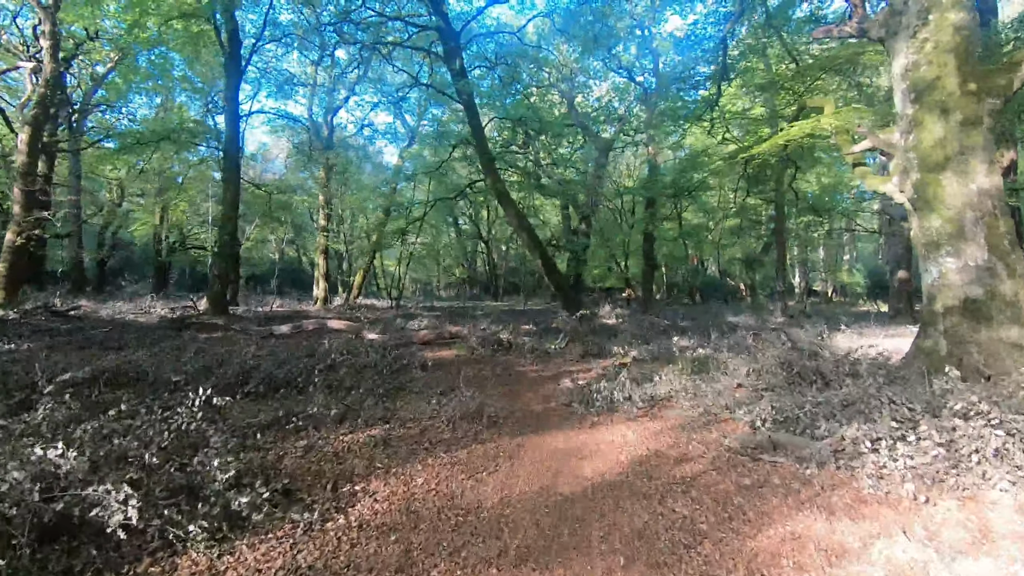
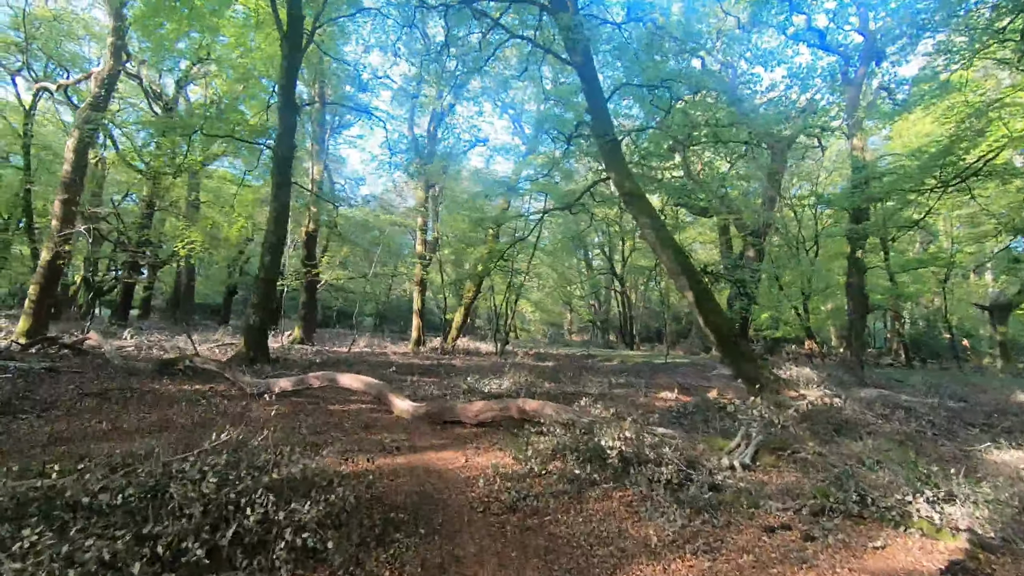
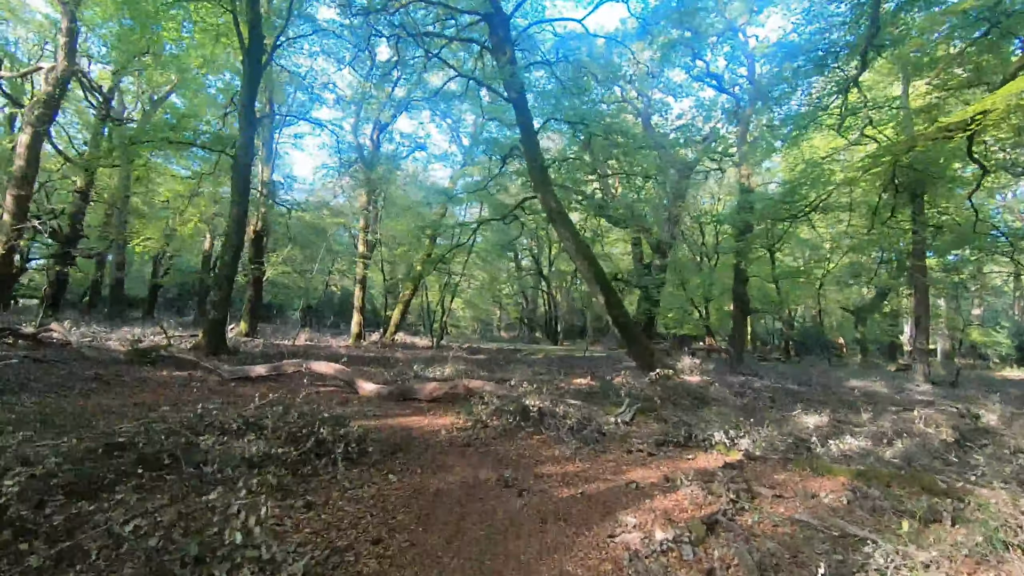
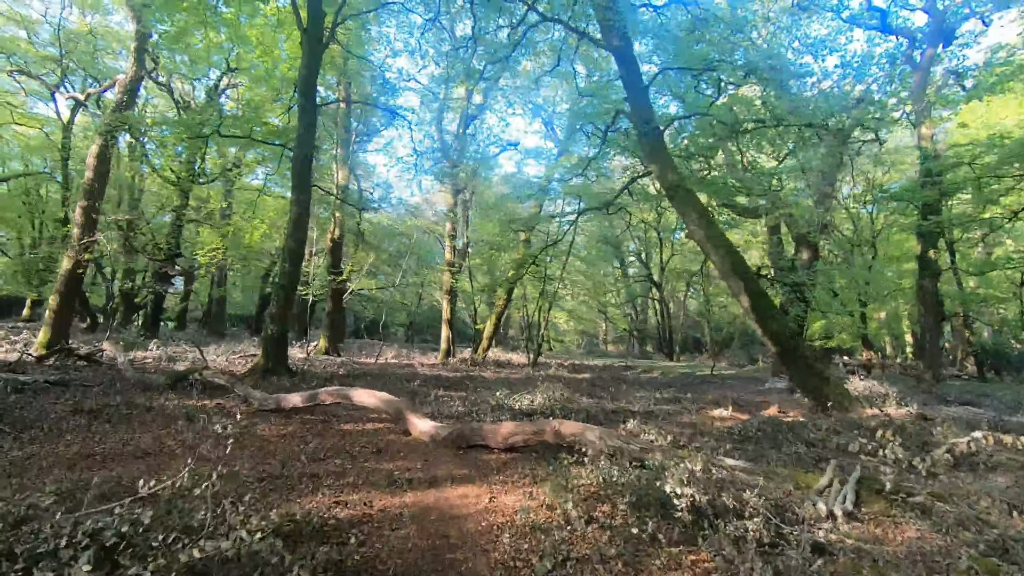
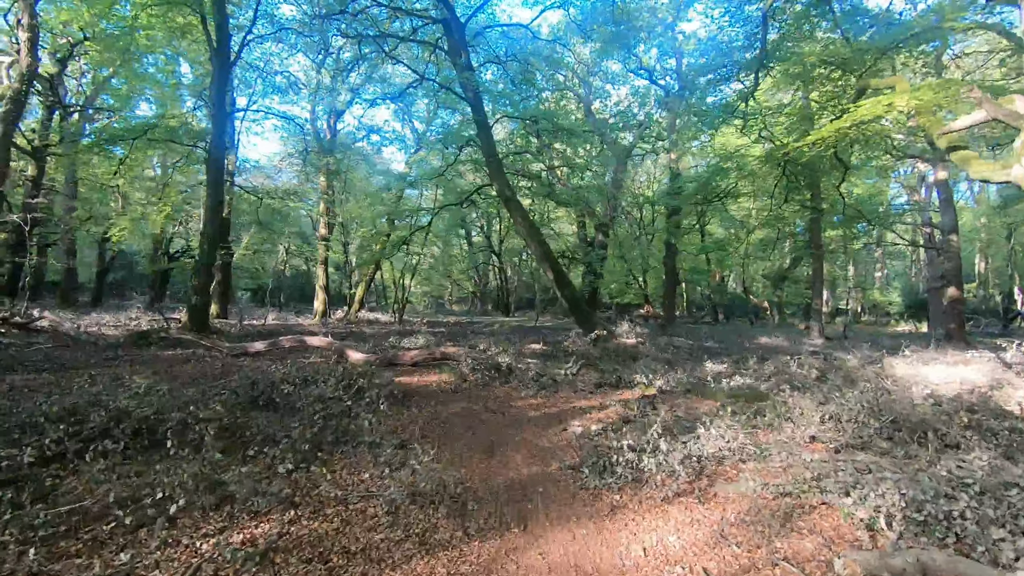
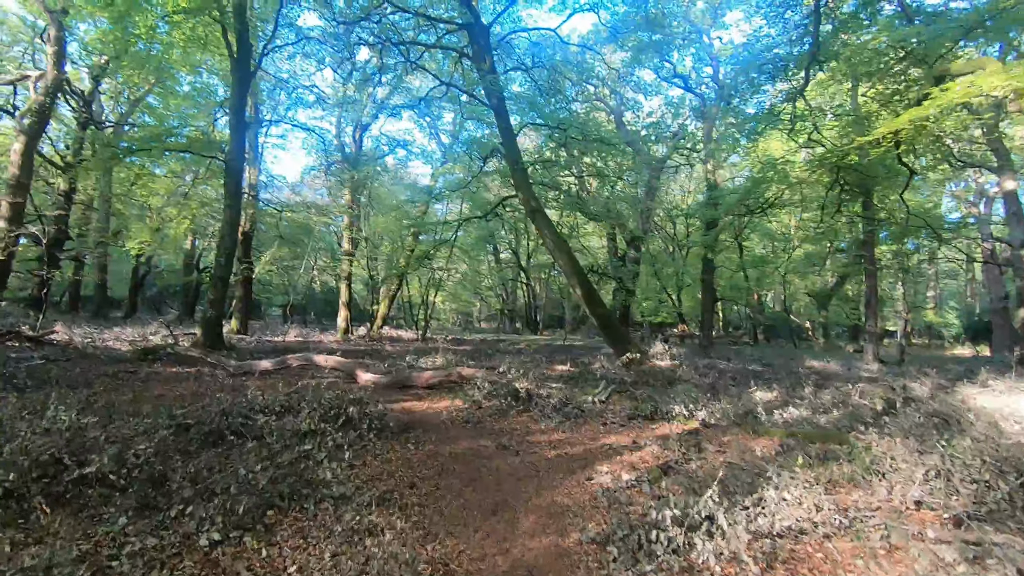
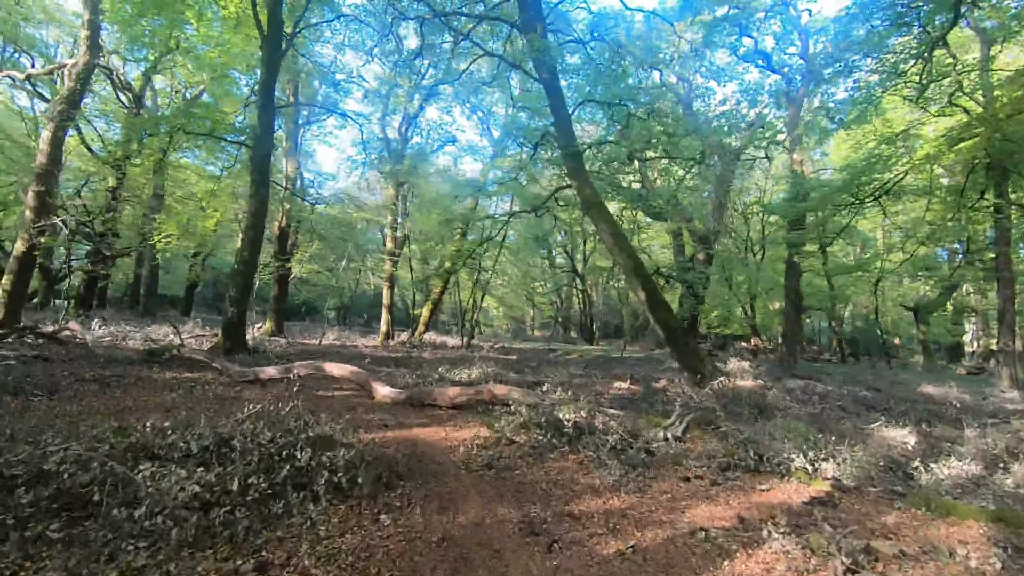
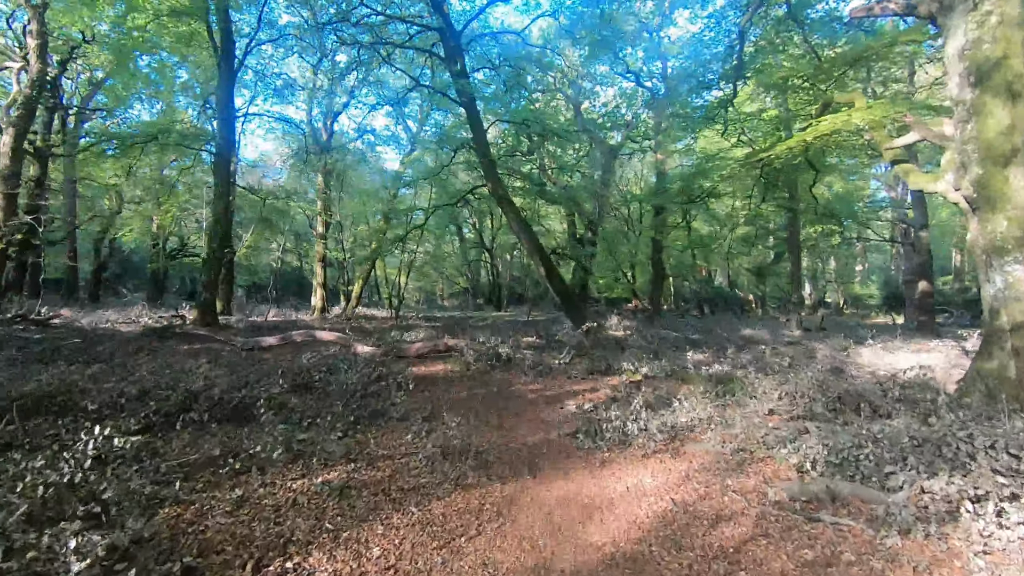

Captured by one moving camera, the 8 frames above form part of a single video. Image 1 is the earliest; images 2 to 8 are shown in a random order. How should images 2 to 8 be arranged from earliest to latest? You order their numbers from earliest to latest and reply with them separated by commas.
8, 5, 6, 3, 7, 2, 4
